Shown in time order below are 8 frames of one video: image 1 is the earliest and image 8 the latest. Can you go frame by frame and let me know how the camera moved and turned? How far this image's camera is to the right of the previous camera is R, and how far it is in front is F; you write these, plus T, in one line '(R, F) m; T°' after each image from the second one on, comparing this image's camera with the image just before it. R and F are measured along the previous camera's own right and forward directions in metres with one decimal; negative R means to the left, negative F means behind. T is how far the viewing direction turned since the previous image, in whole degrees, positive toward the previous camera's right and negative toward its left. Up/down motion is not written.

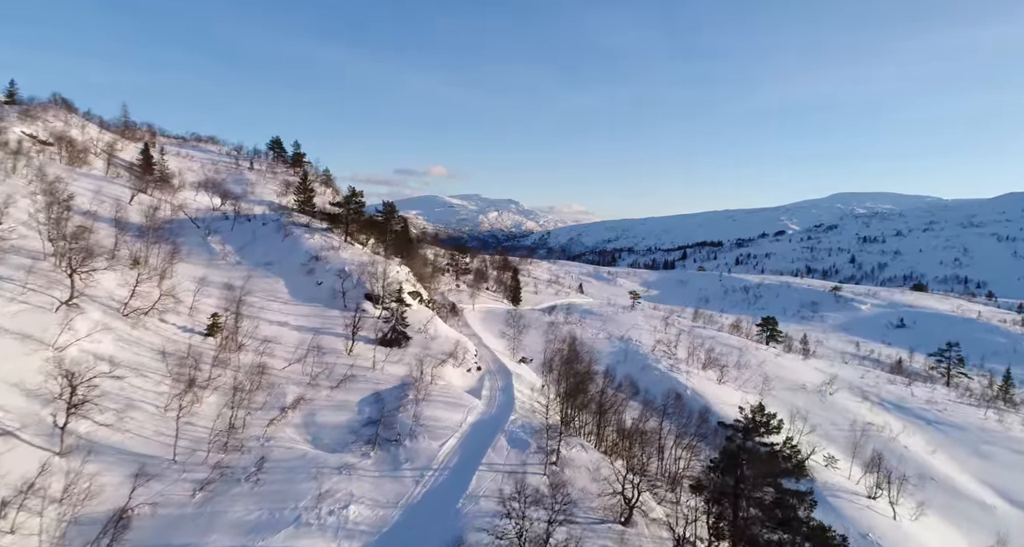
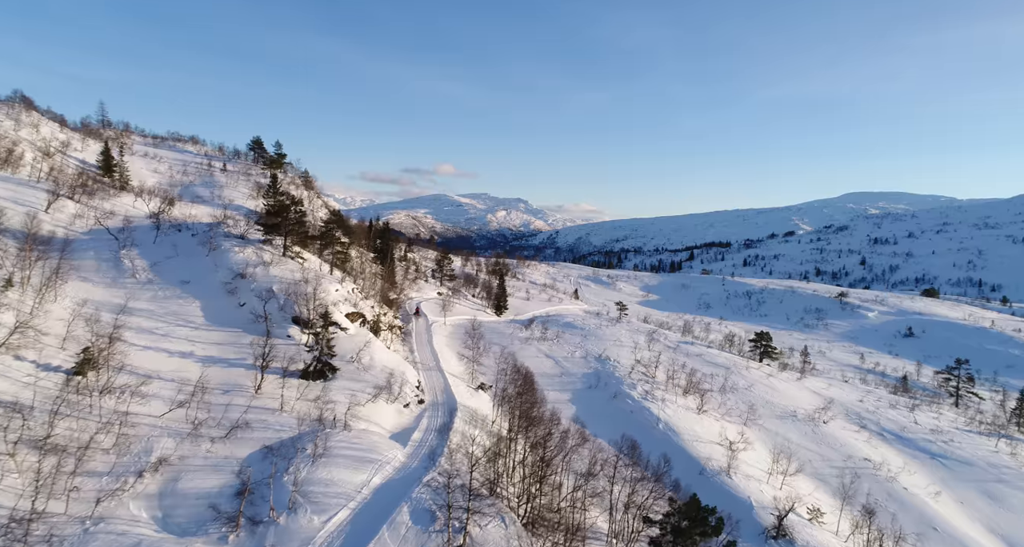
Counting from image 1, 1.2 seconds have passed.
(+4.0, +4.4) m; -1°
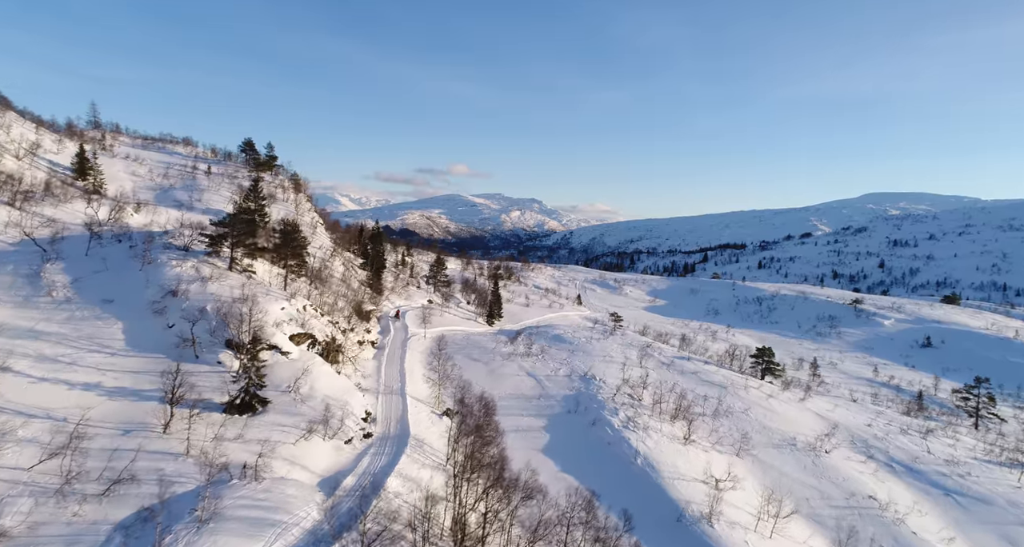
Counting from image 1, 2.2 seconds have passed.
(+3.4, +3.7) m; -1°
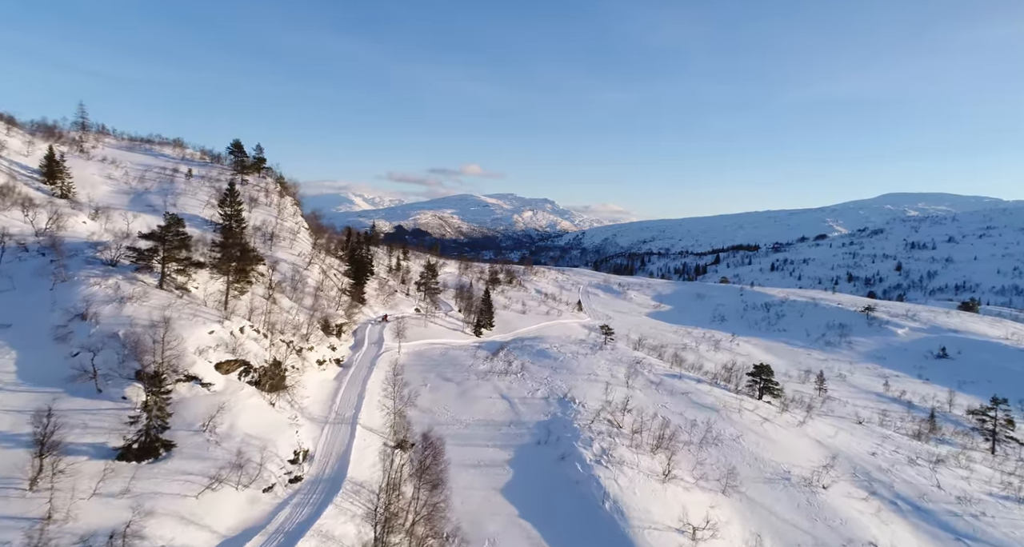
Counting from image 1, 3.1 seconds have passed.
(+3.5, +3.7) m; -1°
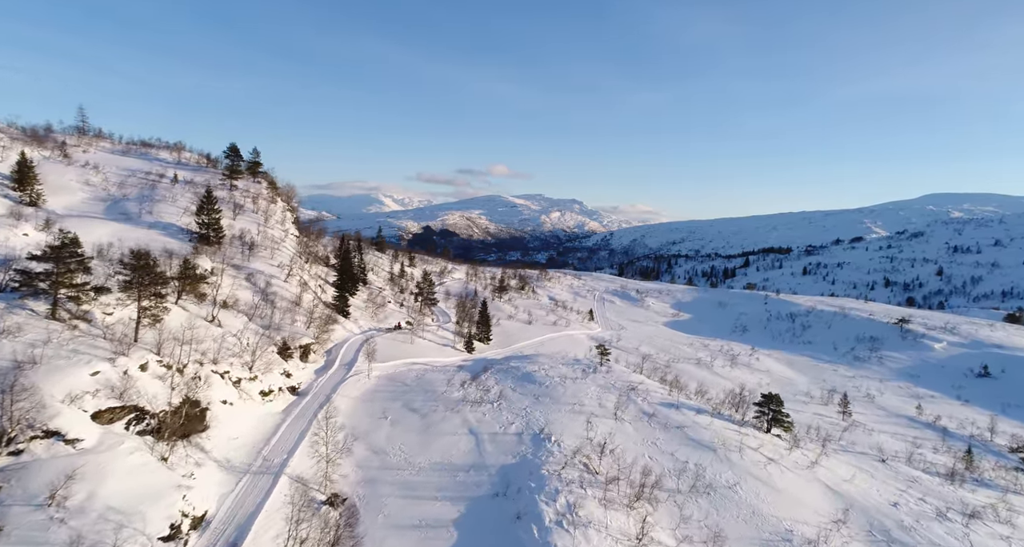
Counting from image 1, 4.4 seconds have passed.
(+4.8, +5.2) m; -3°
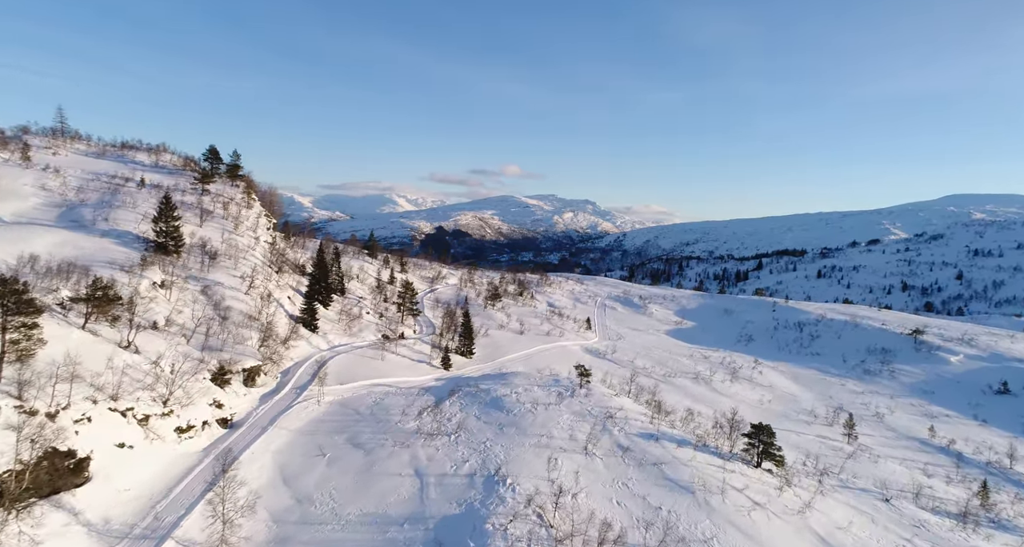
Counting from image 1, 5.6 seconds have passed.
(+4.6, +4.8) m; -1°
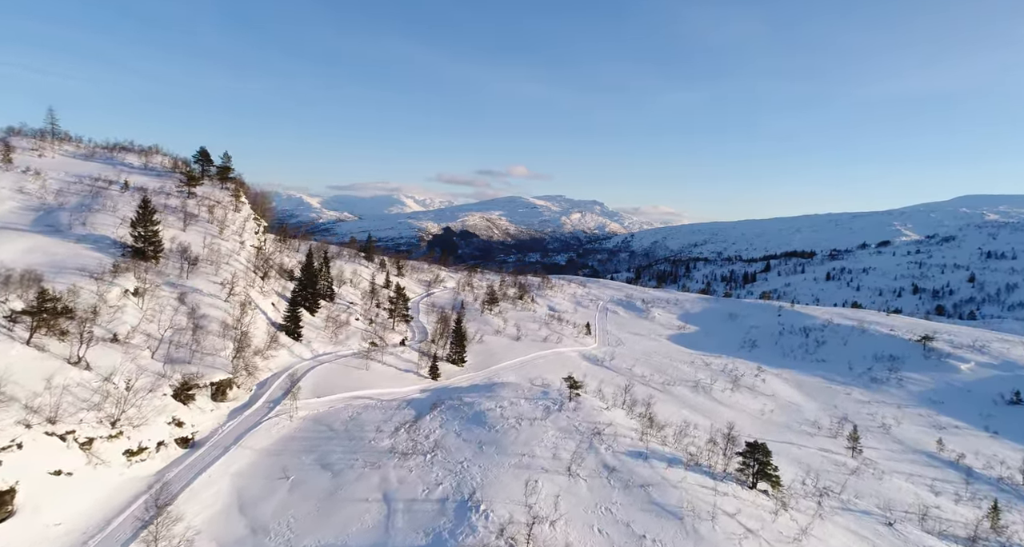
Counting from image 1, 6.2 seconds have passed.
(+2.3, +2.4) m; -1°
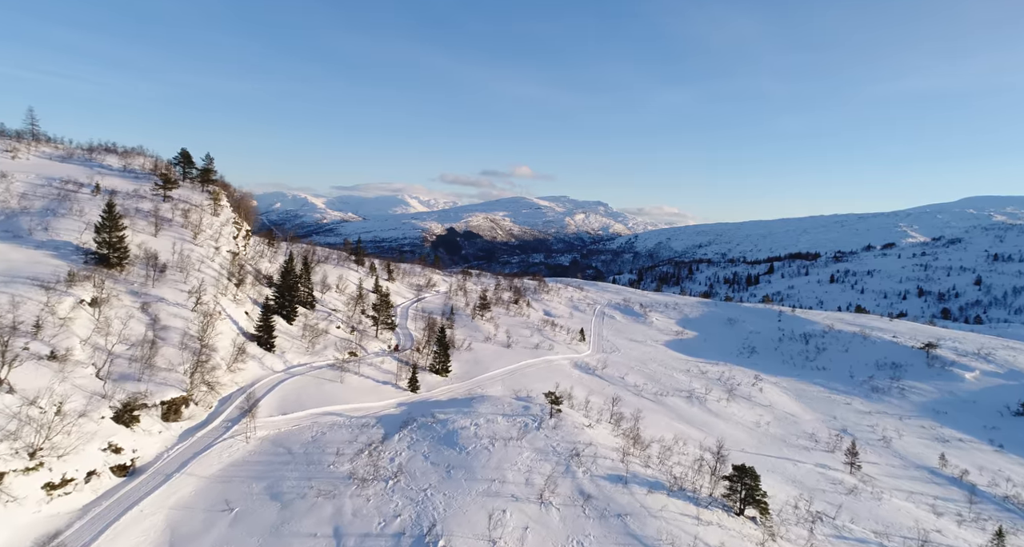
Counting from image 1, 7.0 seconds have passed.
(+2.8, +3.0) m; 0°
